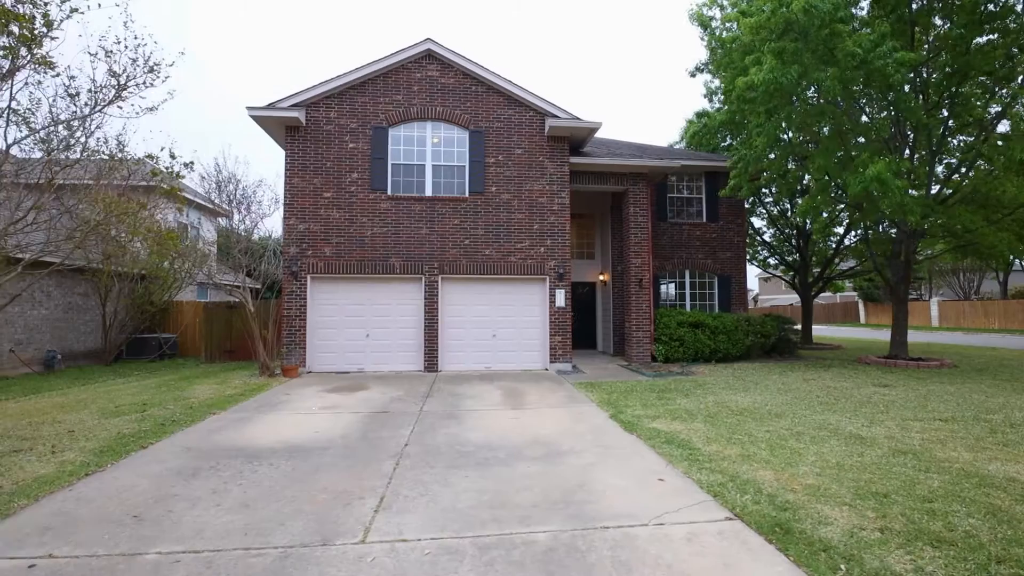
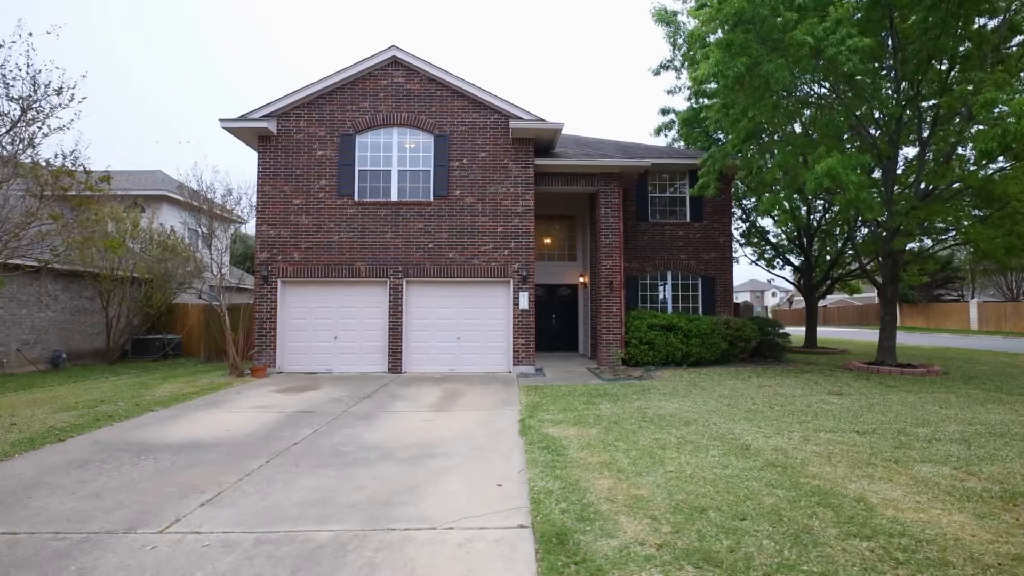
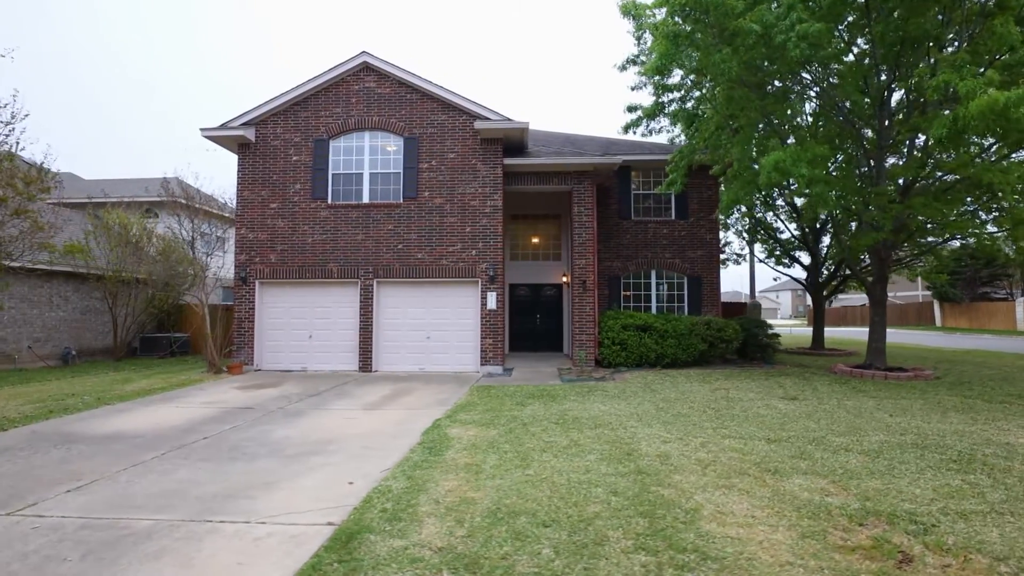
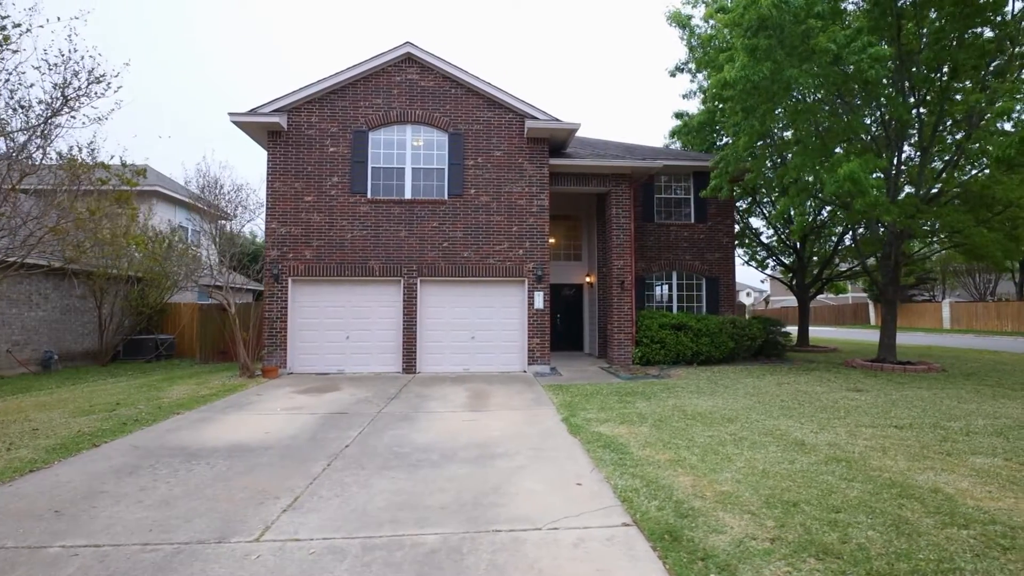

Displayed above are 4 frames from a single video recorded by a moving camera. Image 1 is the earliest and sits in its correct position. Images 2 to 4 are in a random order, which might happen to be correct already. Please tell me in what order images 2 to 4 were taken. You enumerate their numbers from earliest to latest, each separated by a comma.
4, 2, 3
